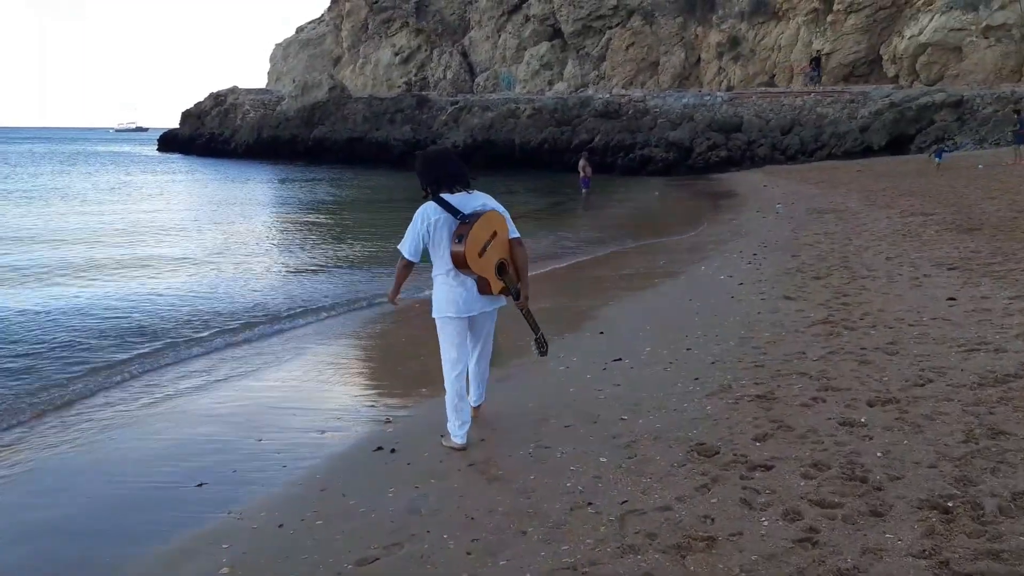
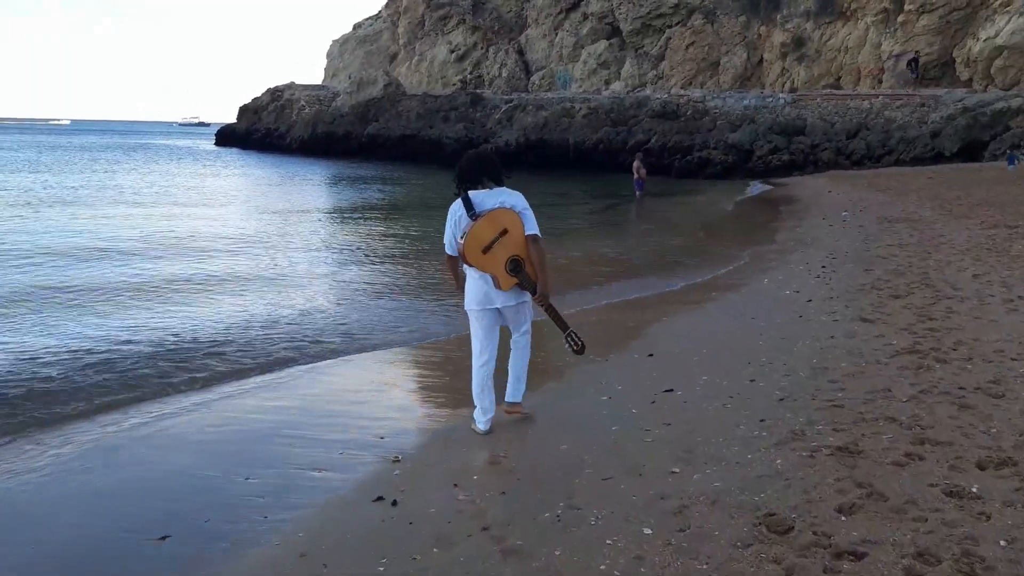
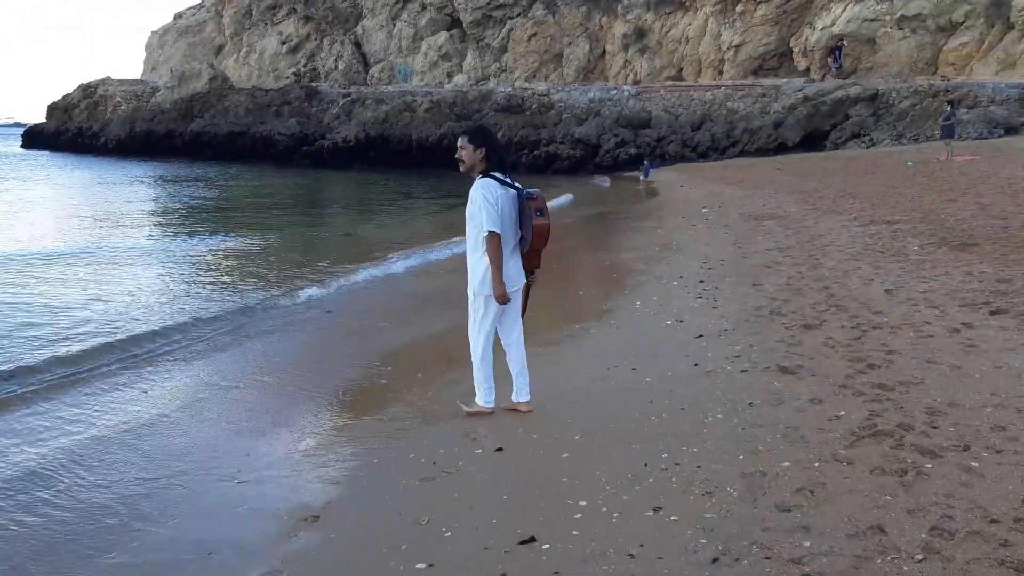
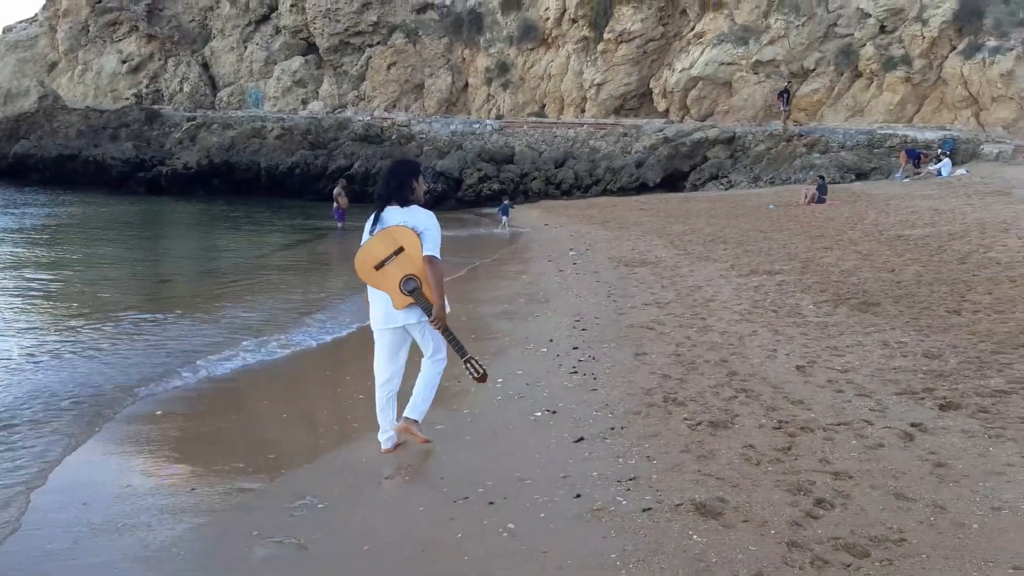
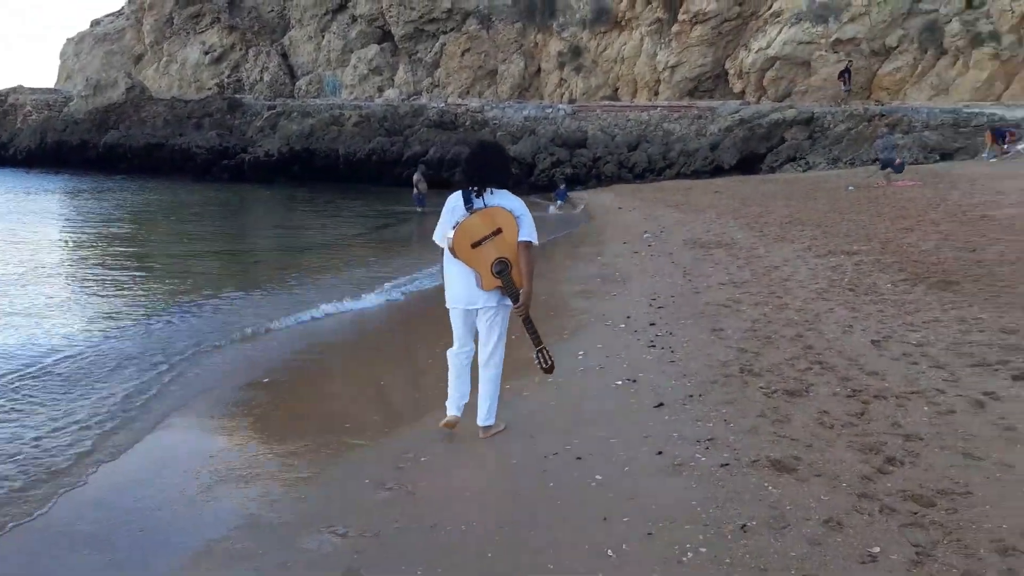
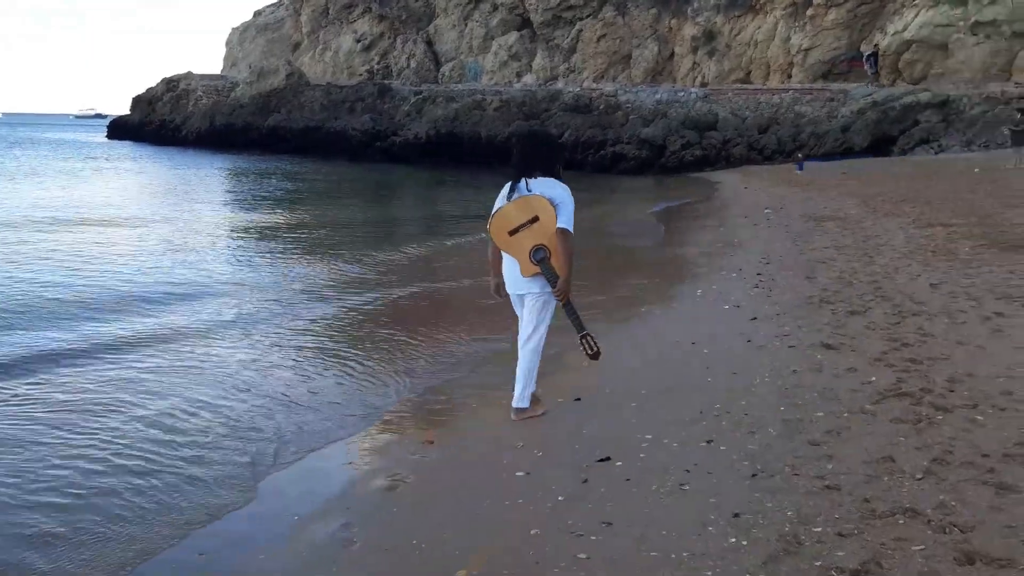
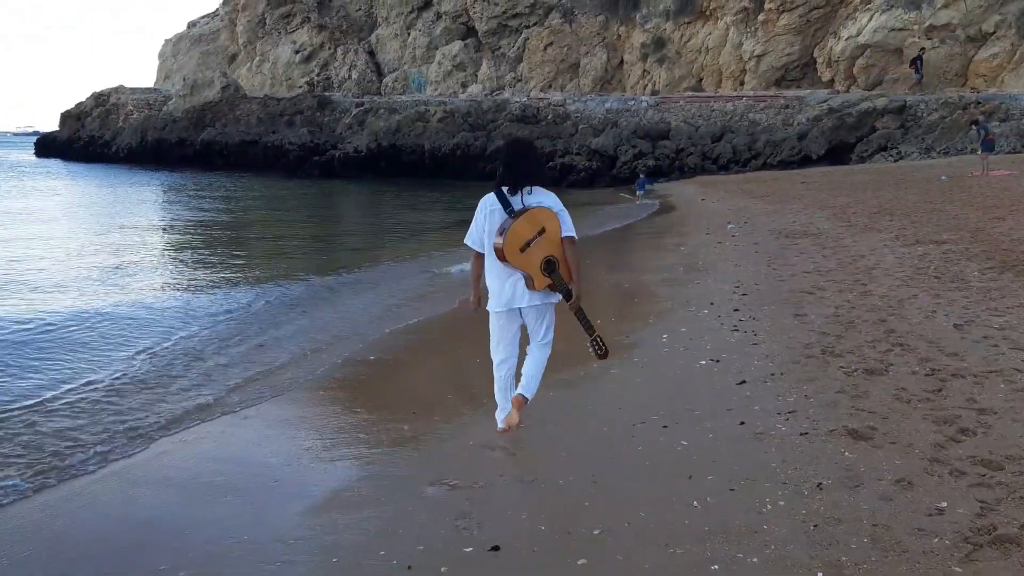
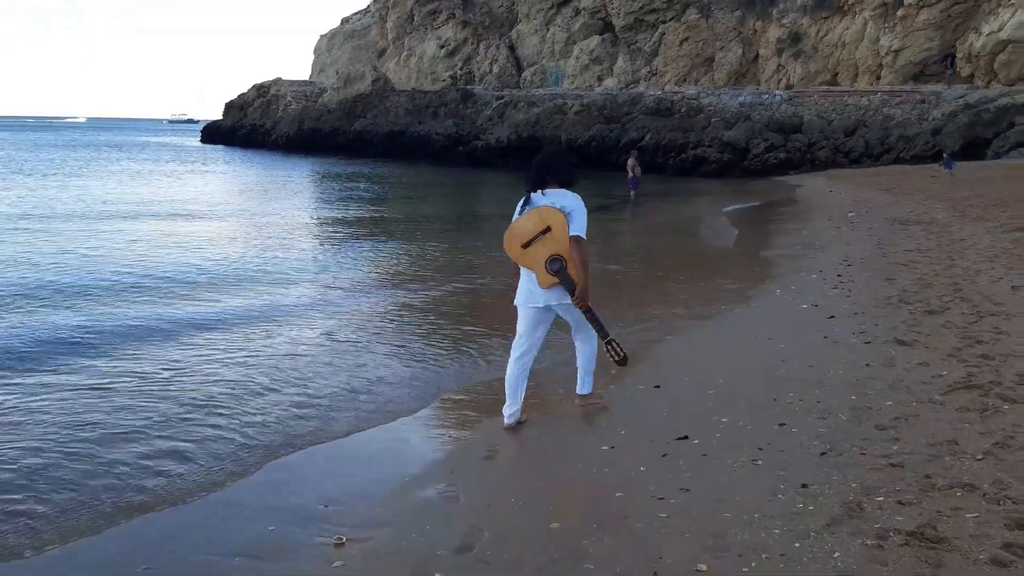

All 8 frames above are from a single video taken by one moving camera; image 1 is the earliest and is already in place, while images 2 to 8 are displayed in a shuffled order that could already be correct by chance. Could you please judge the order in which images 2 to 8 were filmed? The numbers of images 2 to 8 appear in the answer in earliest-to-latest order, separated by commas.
2, 8, 6, 3, 7, 5, 4
